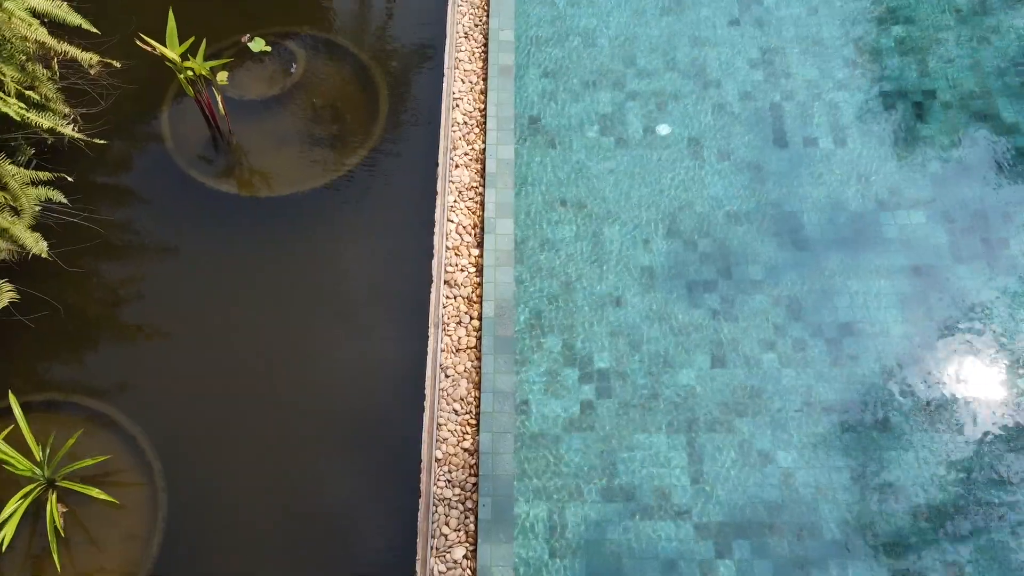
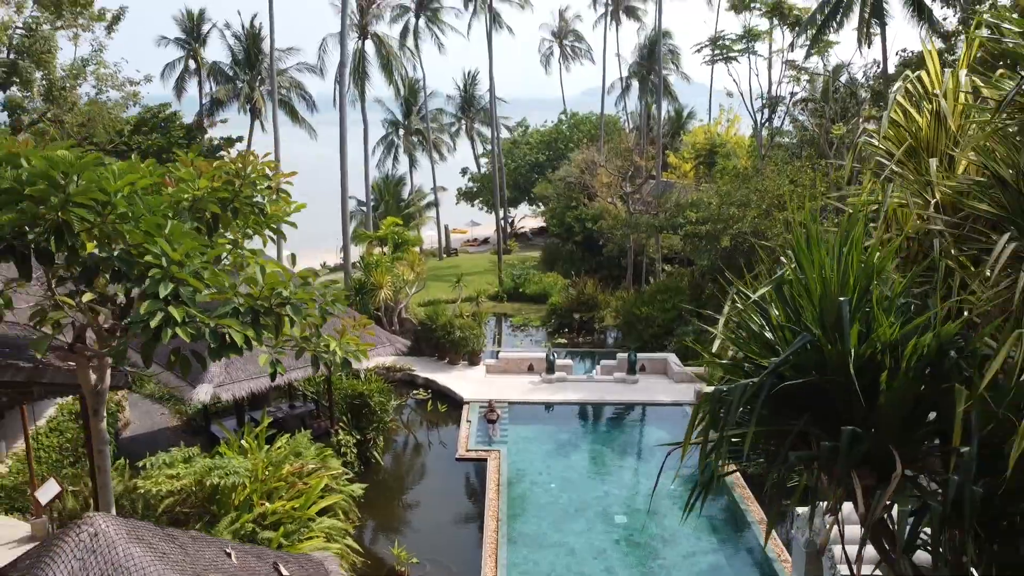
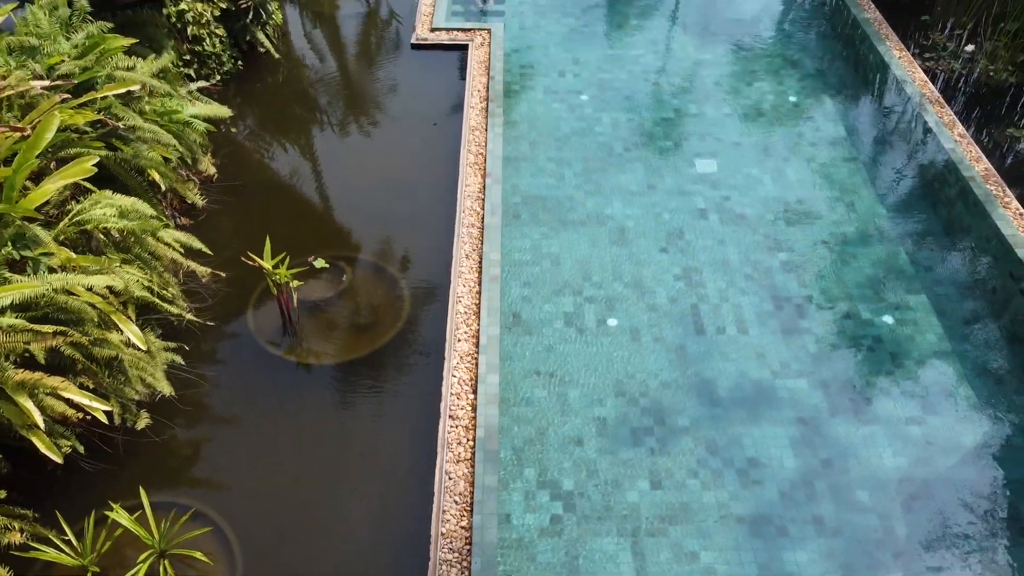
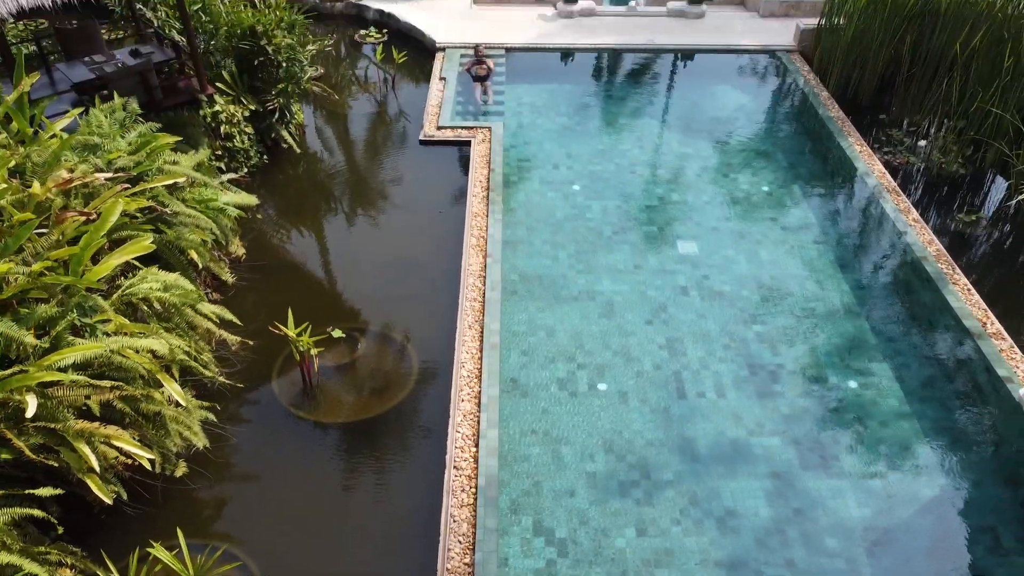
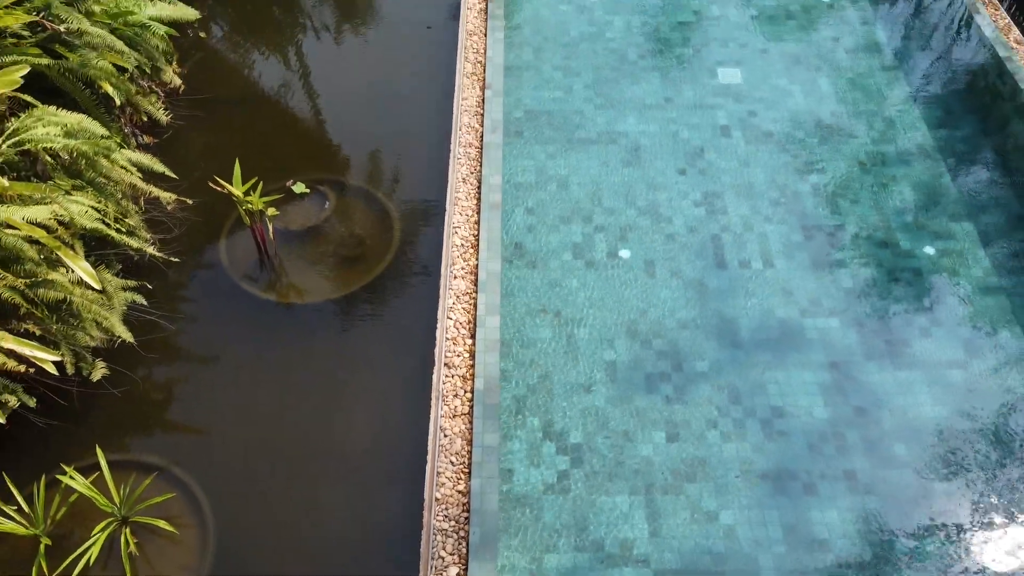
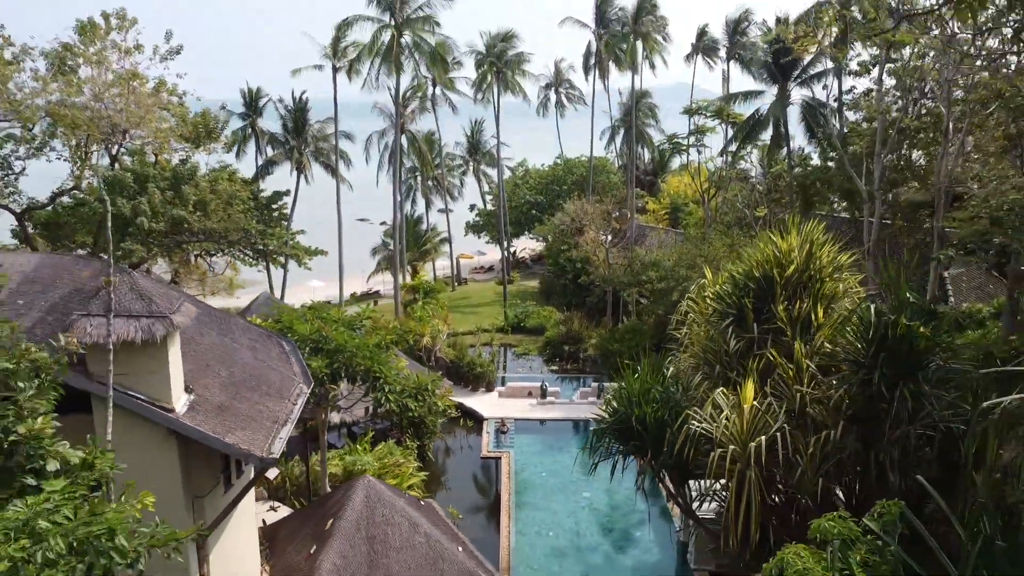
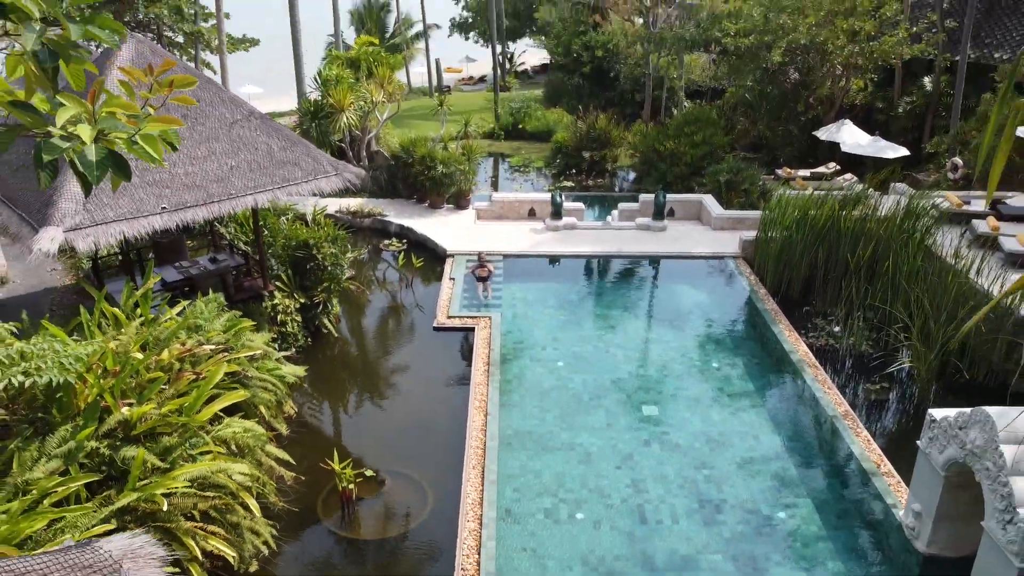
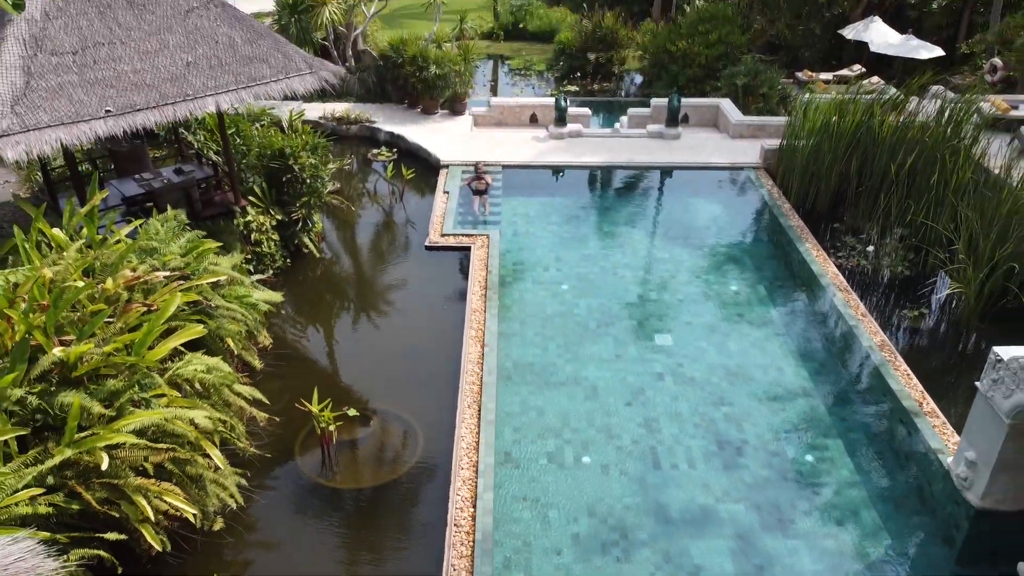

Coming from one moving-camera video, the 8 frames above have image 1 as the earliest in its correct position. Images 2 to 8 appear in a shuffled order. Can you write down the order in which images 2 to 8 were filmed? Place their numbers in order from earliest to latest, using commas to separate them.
5, 3, 4, 8, 7, 2, 6
